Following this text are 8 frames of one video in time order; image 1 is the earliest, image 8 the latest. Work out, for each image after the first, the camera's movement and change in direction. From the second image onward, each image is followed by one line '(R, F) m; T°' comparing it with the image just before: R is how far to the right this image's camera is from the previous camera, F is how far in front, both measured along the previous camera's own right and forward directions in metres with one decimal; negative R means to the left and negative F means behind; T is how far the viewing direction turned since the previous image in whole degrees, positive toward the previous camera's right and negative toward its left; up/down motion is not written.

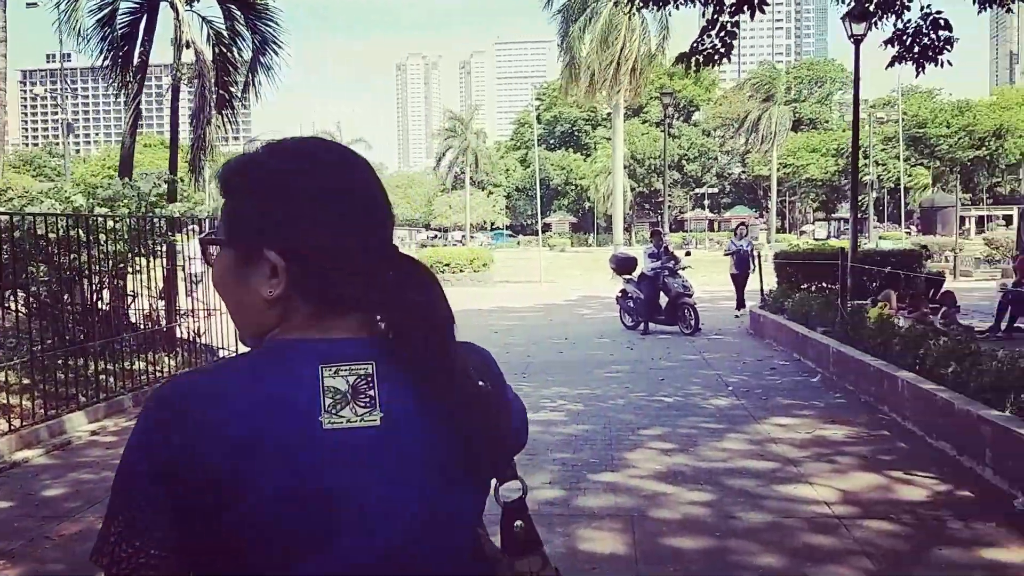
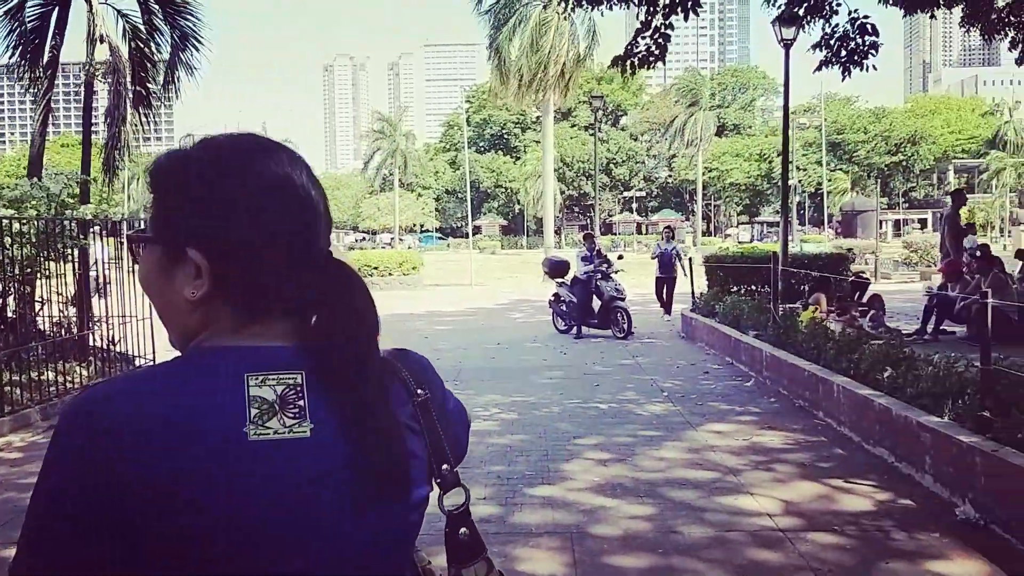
(0.0, +0.2) m; +4°
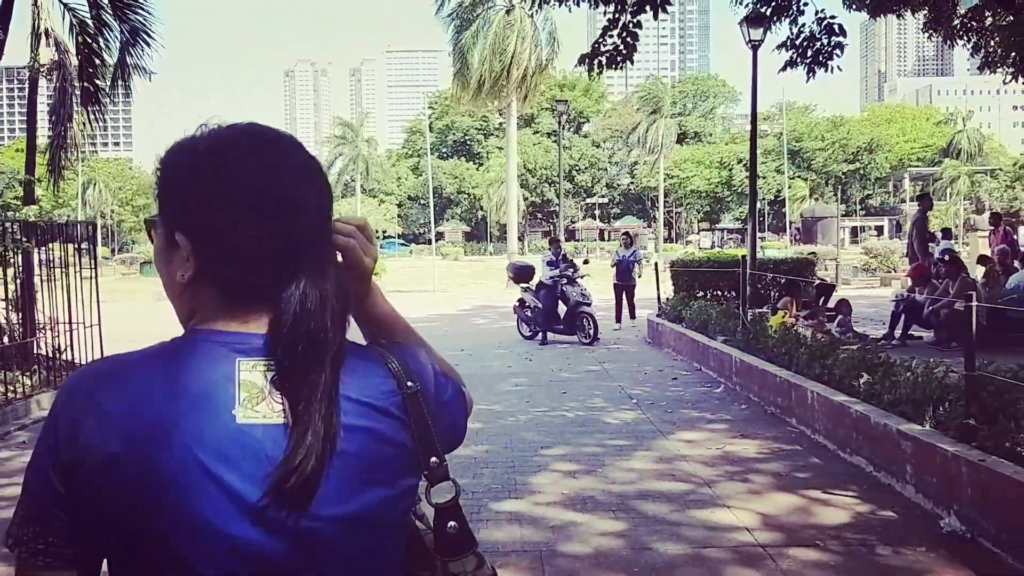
(0.0, +0.3) m; +2°
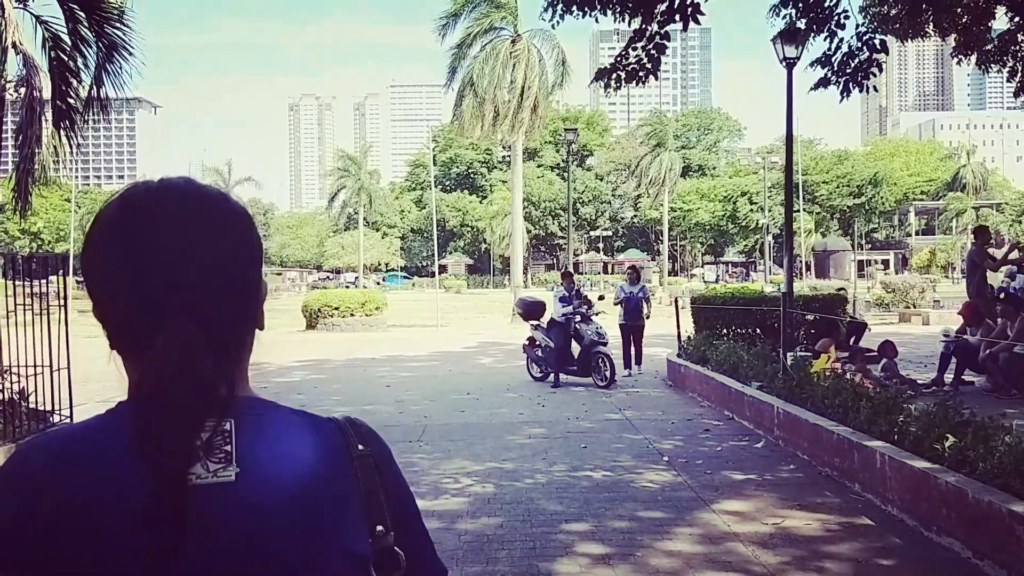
(-0.1, +0.9) m; 0°
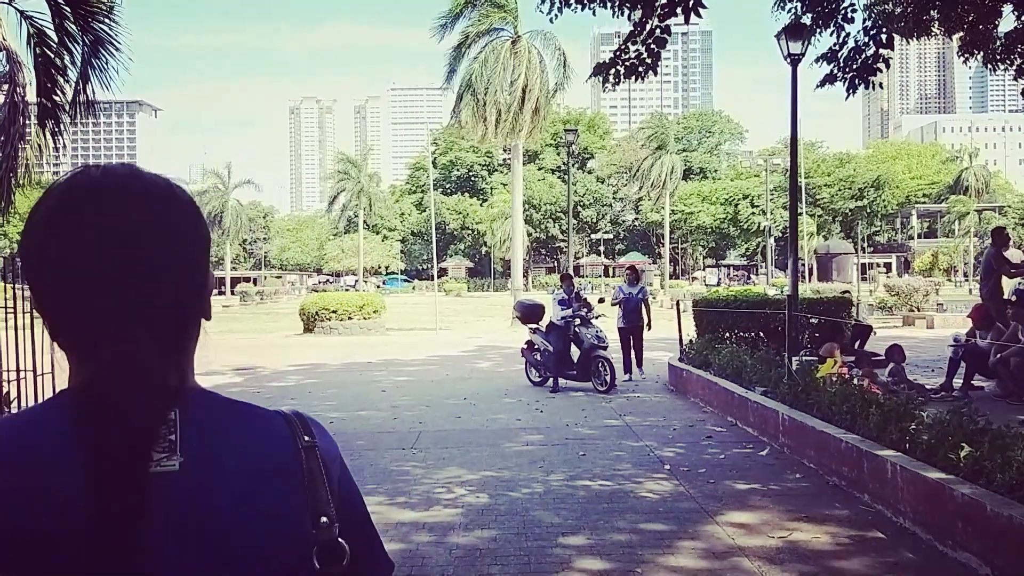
(0.0, +0.2) m; 0°
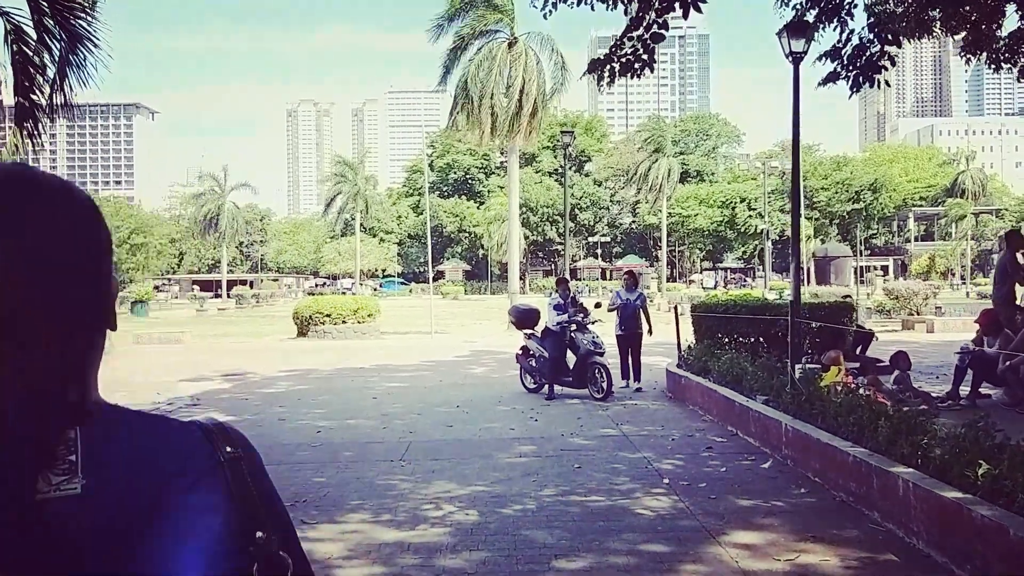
(0.0, +0.3) m; 0°
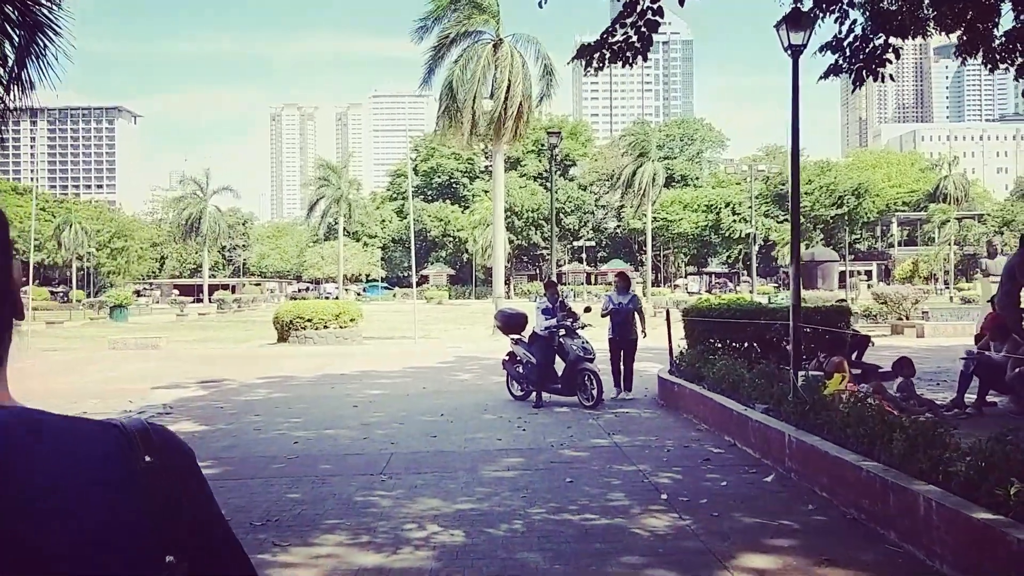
(0.0, +0.4) m; +1°
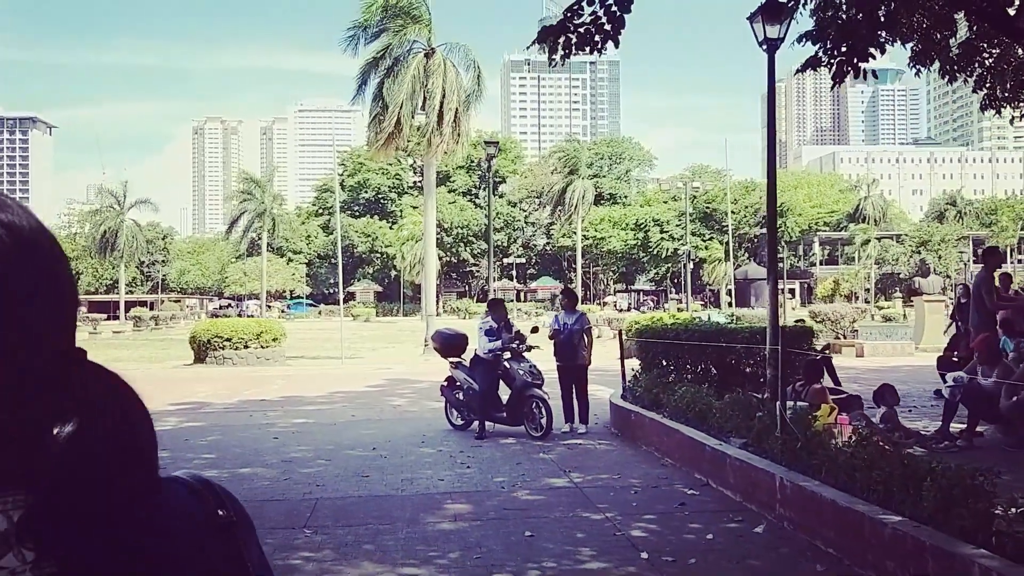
(-0.1, +1.0) m; +5°
